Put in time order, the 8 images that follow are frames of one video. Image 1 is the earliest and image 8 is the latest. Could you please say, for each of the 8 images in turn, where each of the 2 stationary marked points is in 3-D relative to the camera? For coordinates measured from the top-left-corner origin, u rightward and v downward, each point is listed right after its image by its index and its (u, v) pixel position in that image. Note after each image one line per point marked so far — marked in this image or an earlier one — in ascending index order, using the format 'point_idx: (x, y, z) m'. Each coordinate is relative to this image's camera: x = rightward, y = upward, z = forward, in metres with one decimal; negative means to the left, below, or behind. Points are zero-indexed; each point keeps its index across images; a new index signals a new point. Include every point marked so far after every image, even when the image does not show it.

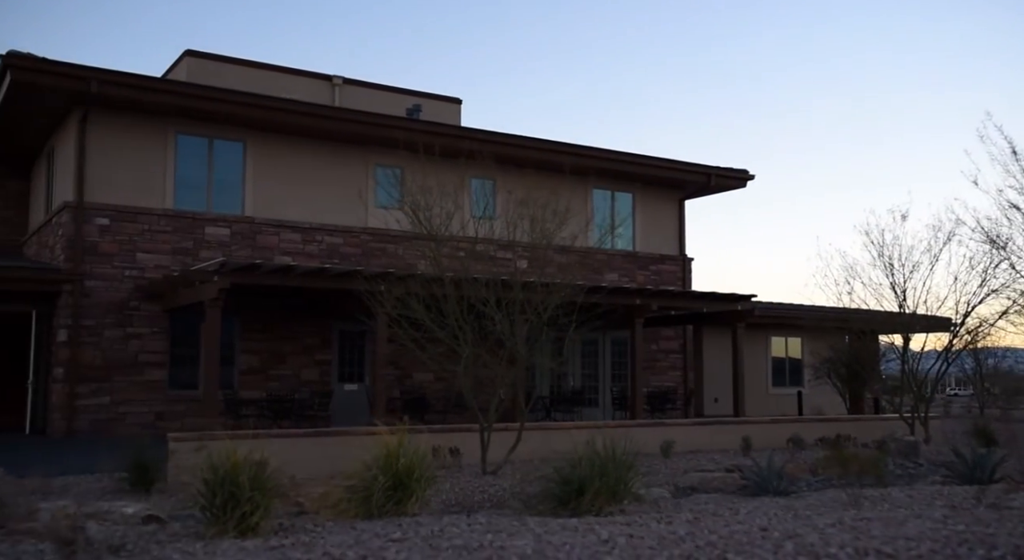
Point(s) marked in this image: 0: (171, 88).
0: (-5.5, +3.1, +16.5) m
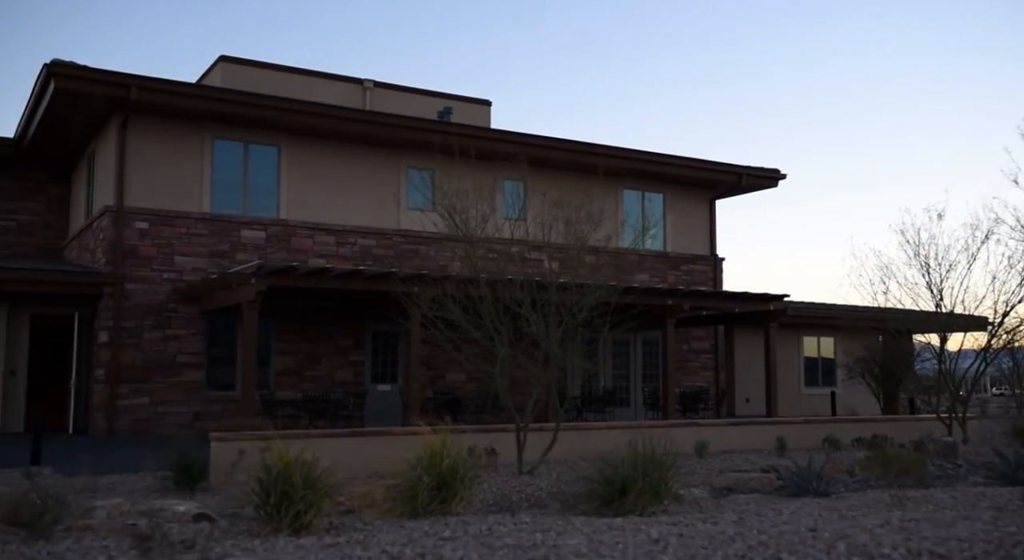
0: (-5.0, +3.1, +16.8) m
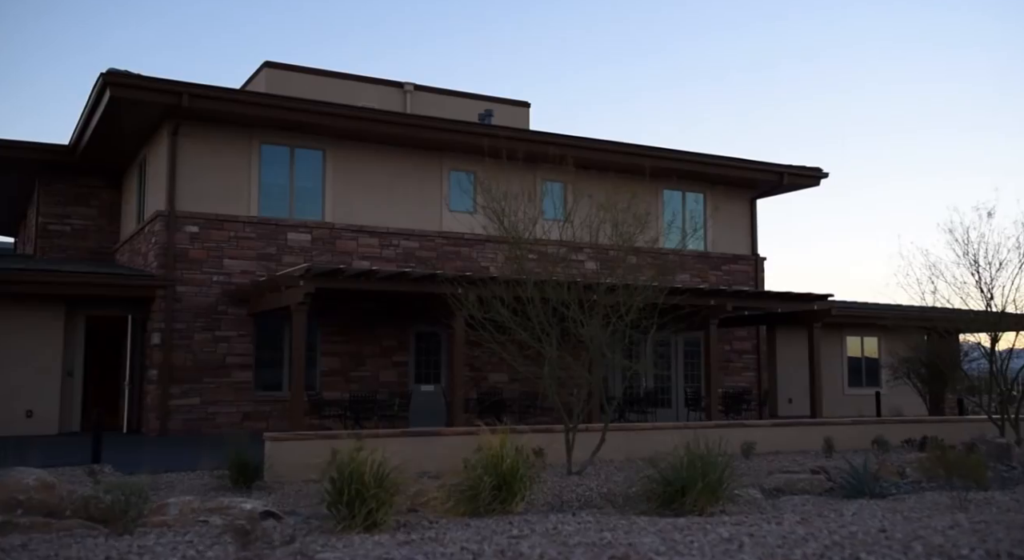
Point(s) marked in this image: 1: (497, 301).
0: (-4.3, +3.0, +17.0) m
1: (-0.2, -0.2, +12.1) m
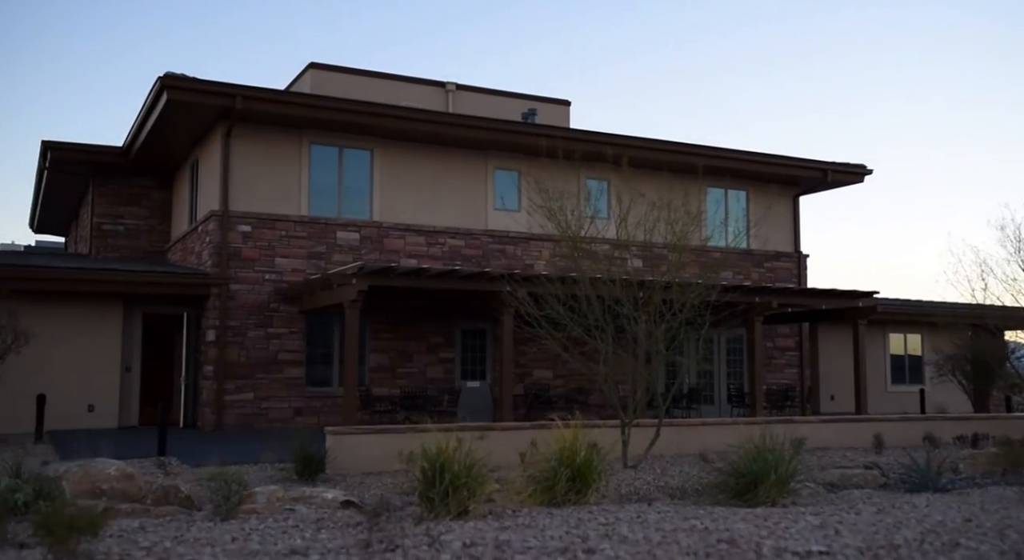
0: (-3.5, +3.1, +17.4) m
1: (+0.5, -0.2, +12.3) m
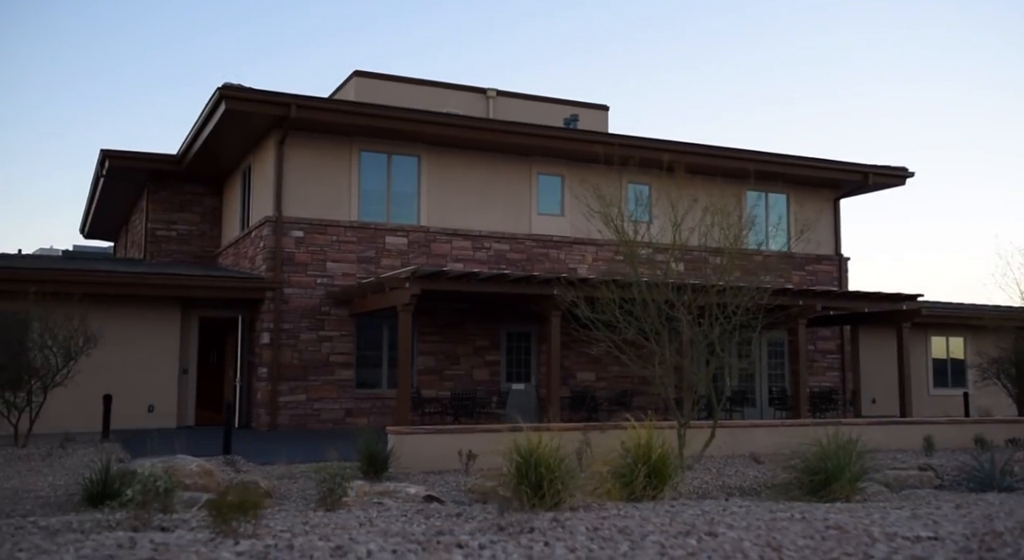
0: (-2.7, +3.0, +17.8) m
1: (+1.1, -0.3, +12.6) m
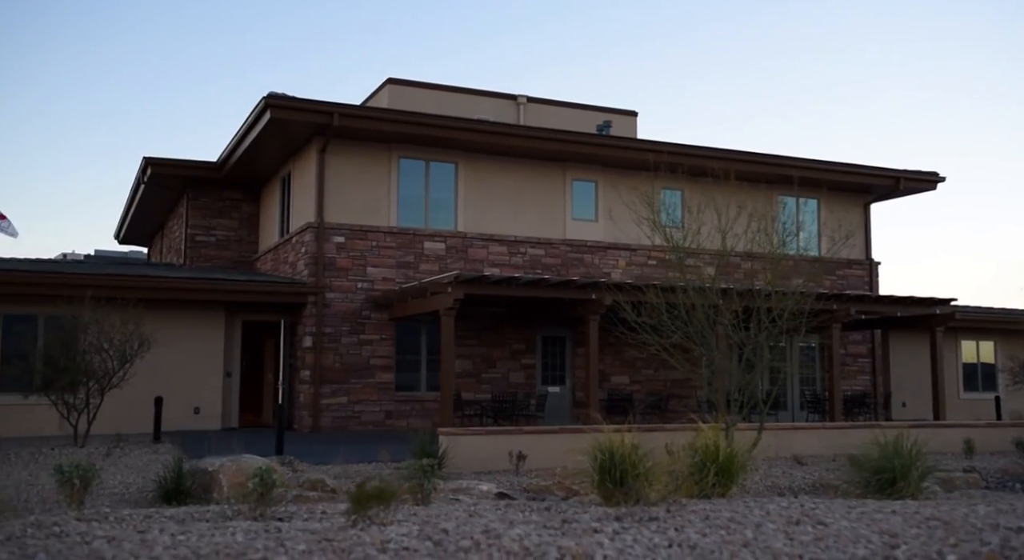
0: (-2.0, +2.9, +18.1) m
1: (+1.7, -0.3, +12.9) m
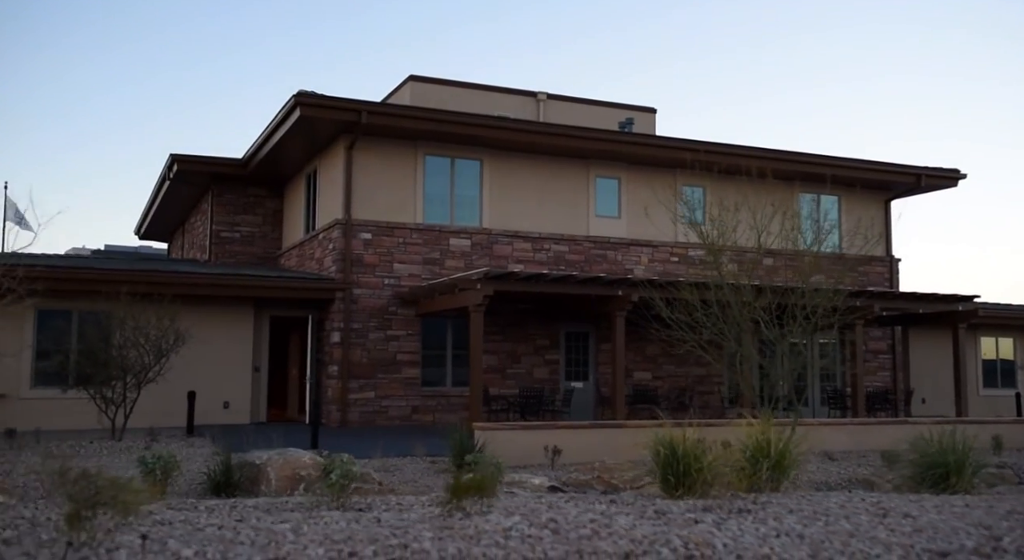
0: (-1.5, +3.0, +18.3) m
1: (+2.1, -0.3, +13.0) m
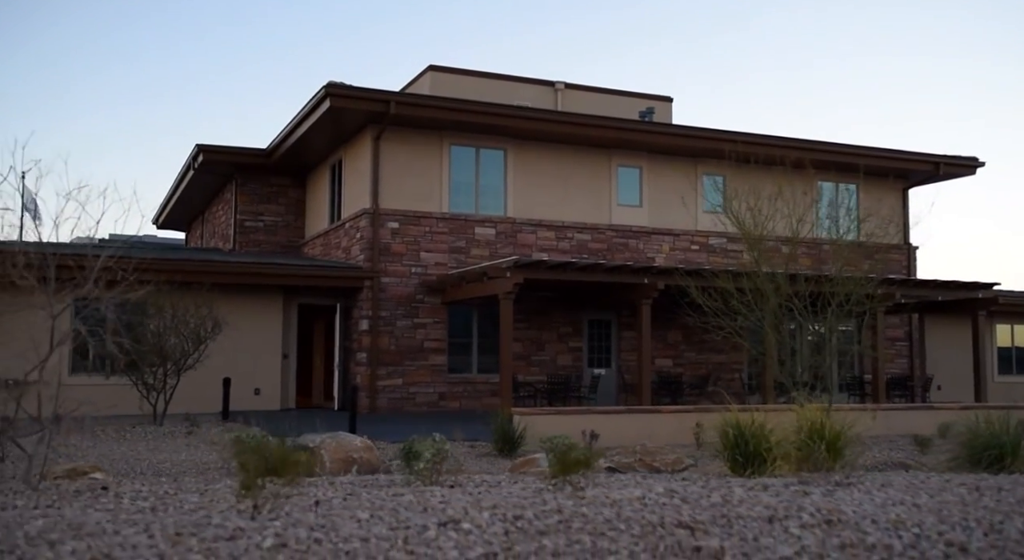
0: (-1.0, +3.2, +18.5) m
1: (+2.6, -0.1, +13.2) m
